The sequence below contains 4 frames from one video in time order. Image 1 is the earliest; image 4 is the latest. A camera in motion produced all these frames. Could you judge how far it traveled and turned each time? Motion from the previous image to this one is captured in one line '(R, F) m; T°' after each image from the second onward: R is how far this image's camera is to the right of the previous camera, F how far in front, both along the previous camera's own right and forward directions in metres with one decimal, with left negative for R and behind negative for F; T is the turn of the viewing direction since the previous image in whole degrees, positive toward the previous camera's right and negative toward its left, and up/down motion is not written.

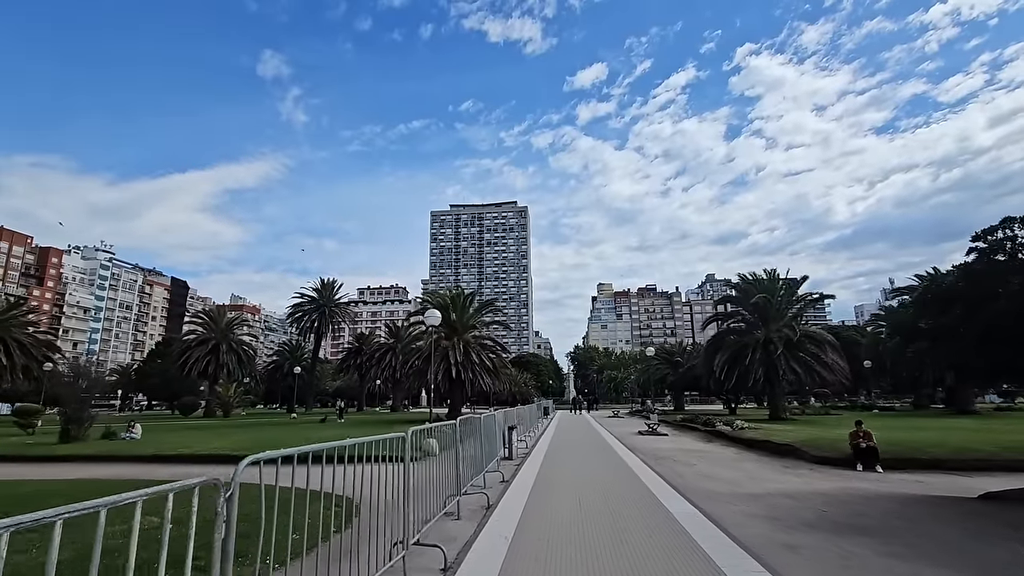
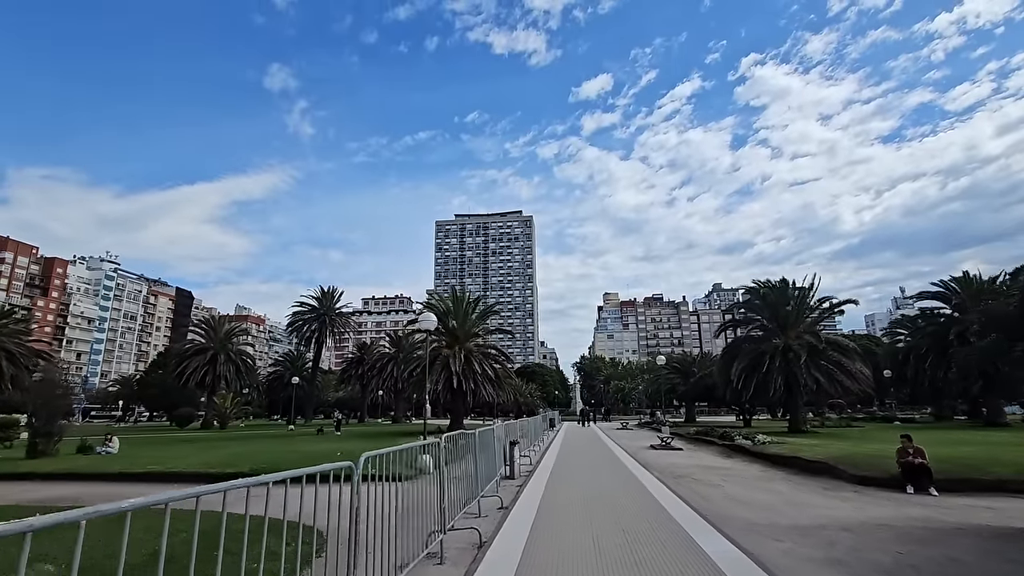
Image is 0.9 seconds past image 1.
(+0.1, +1.4) m; -1°
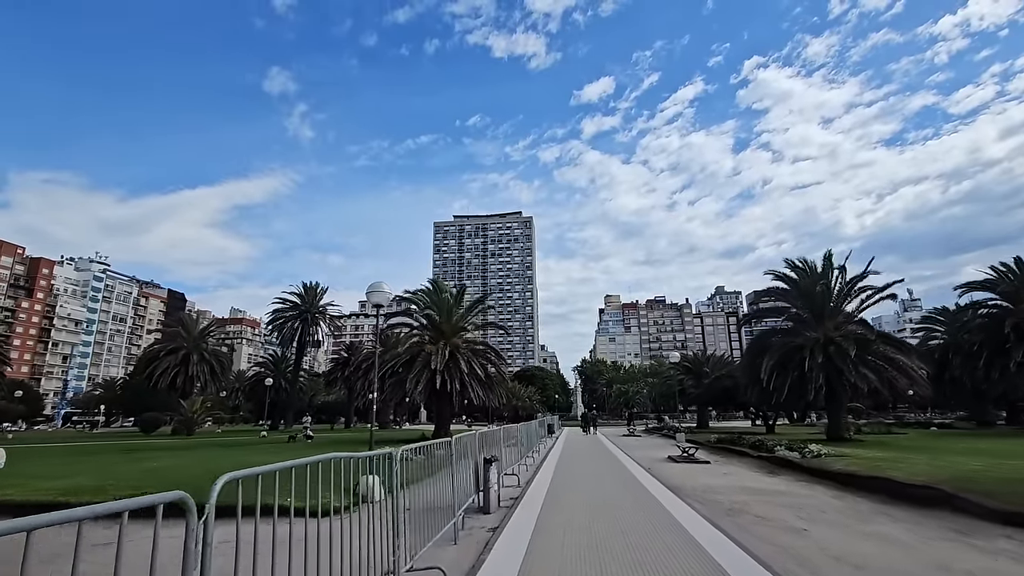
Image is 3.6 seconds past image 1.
(+0.4, +3.9) m; 0°
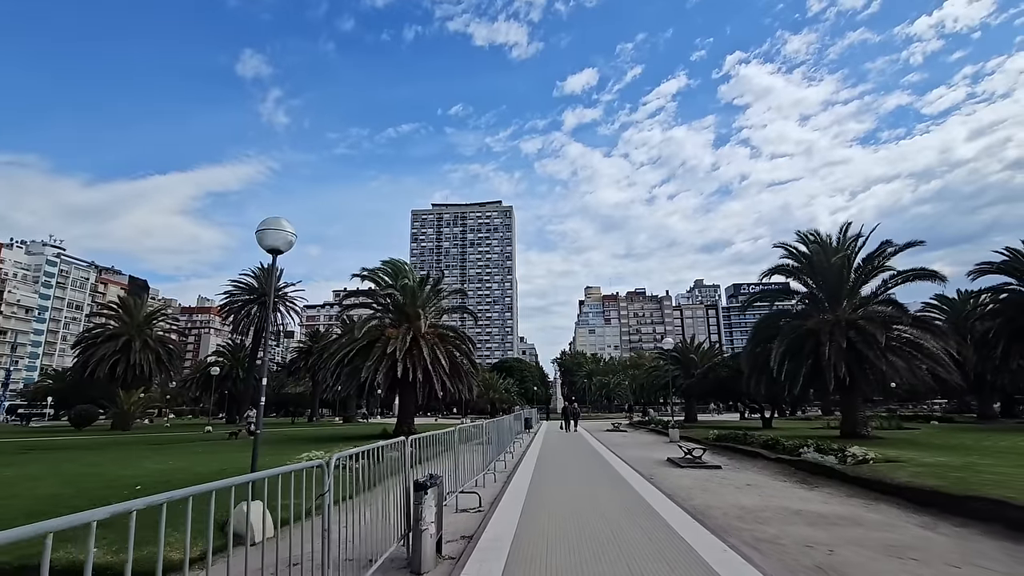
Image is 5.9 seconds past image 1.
(+0.3, +3.4) m; +2°
